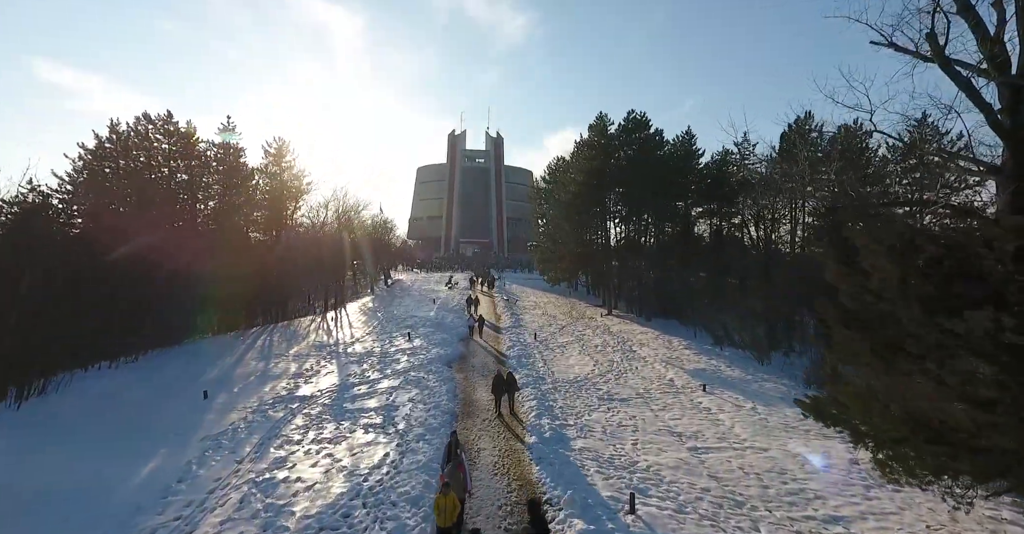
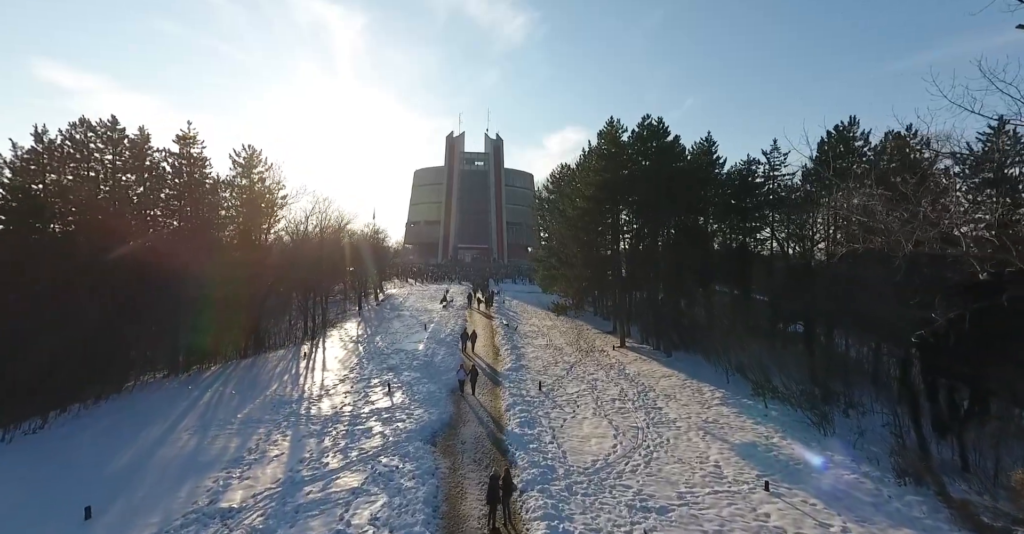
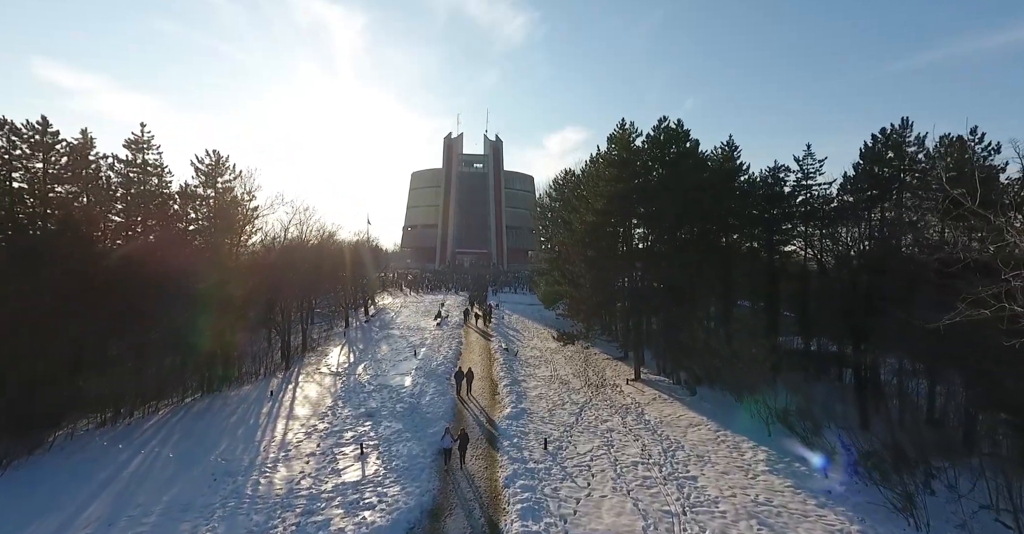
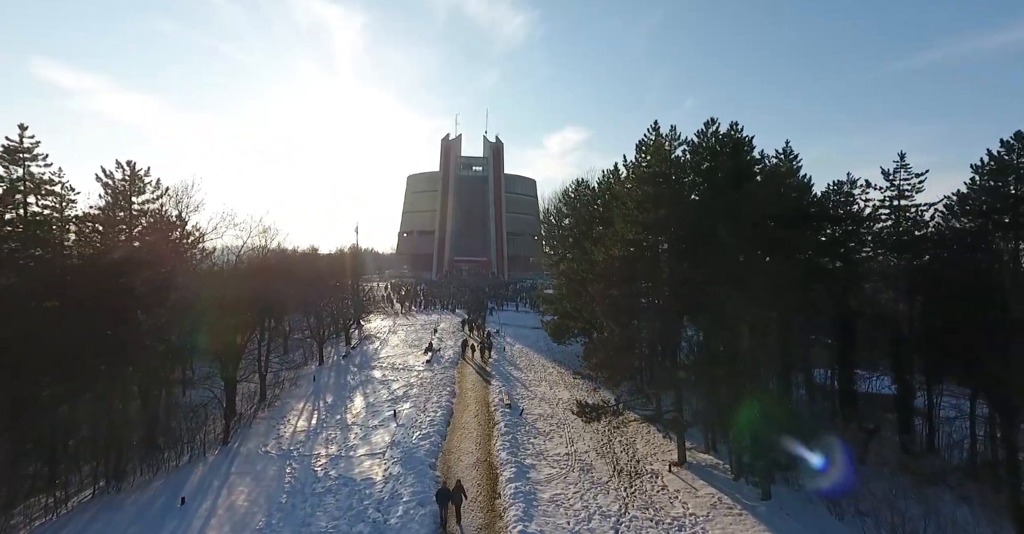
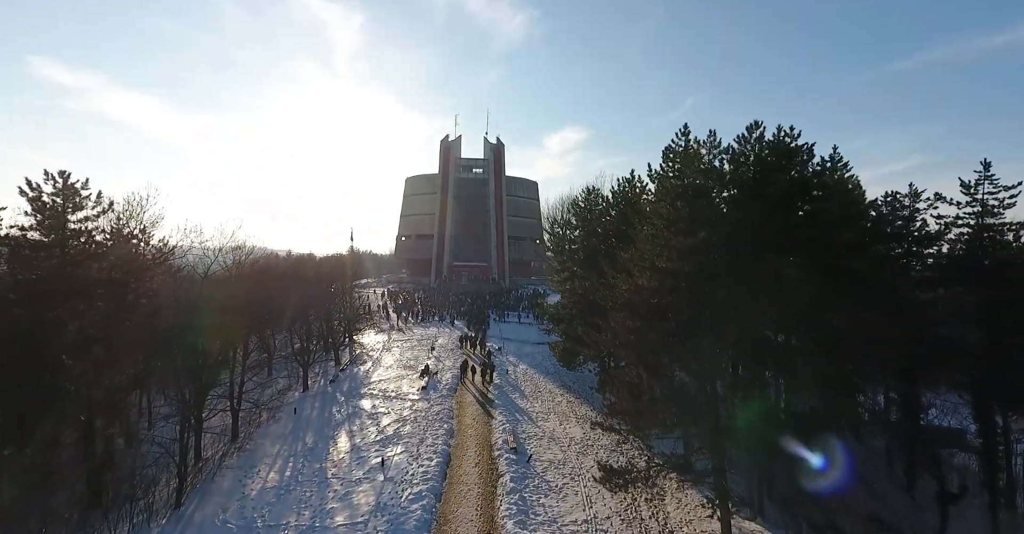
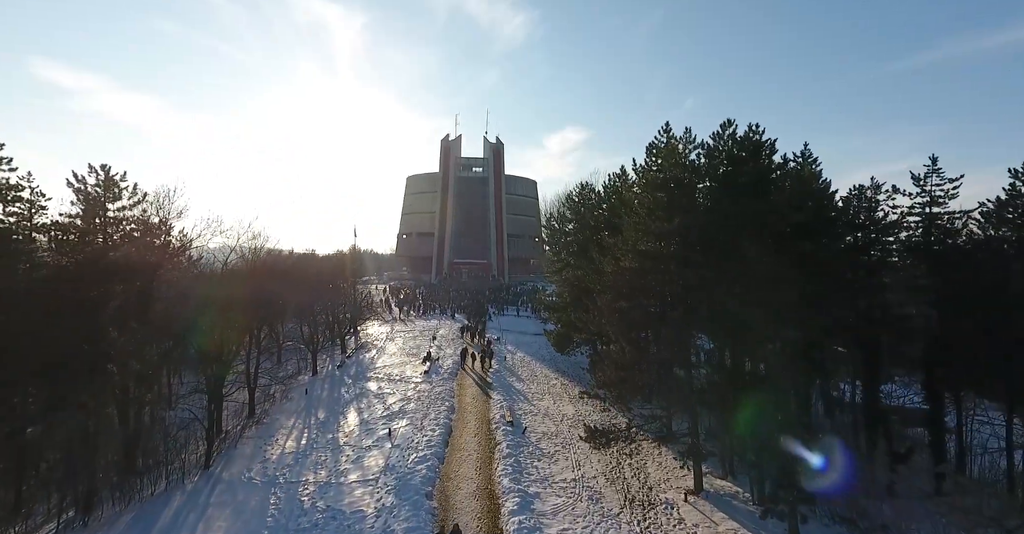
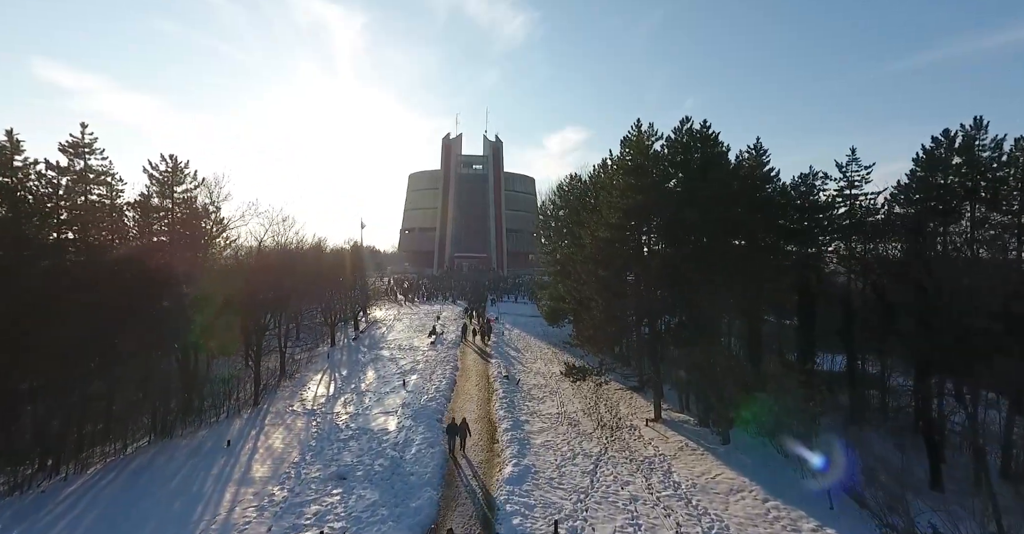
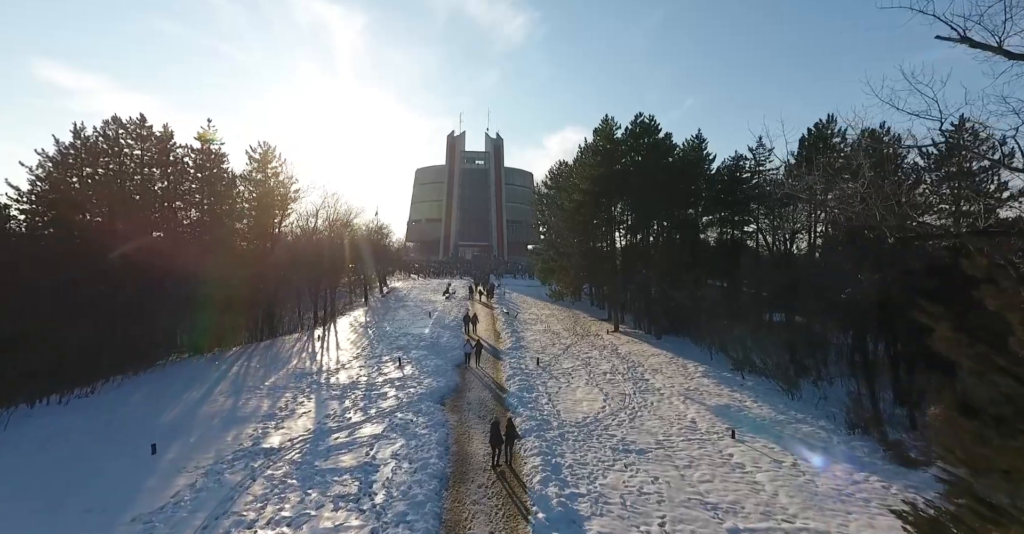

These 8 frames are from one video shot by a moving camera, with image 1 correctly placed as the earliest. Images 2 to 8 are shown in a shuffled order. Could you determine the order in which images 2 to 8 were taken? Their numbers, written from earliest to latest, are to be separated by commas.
8, 2, 3, 7, 4, 6, 5
